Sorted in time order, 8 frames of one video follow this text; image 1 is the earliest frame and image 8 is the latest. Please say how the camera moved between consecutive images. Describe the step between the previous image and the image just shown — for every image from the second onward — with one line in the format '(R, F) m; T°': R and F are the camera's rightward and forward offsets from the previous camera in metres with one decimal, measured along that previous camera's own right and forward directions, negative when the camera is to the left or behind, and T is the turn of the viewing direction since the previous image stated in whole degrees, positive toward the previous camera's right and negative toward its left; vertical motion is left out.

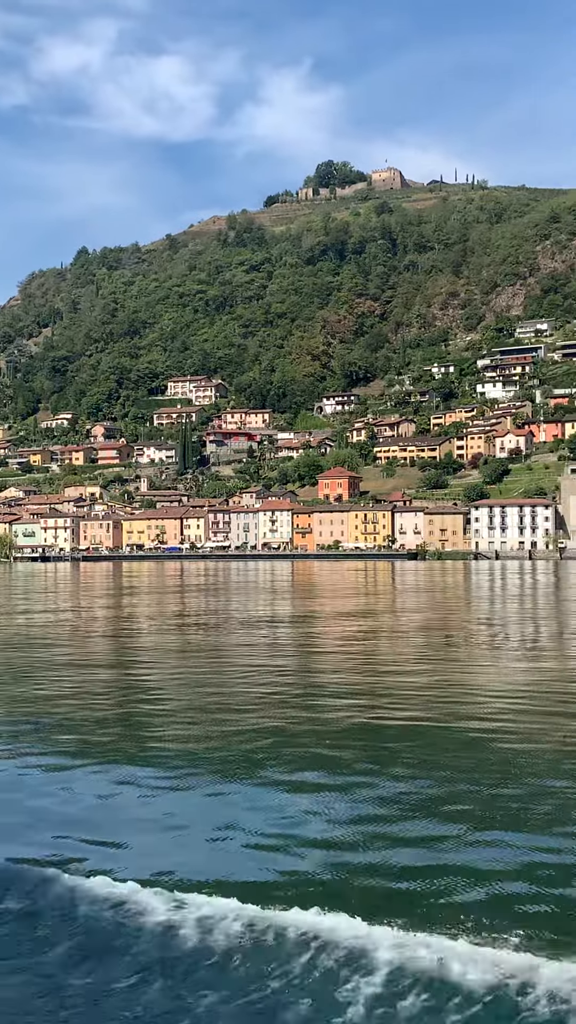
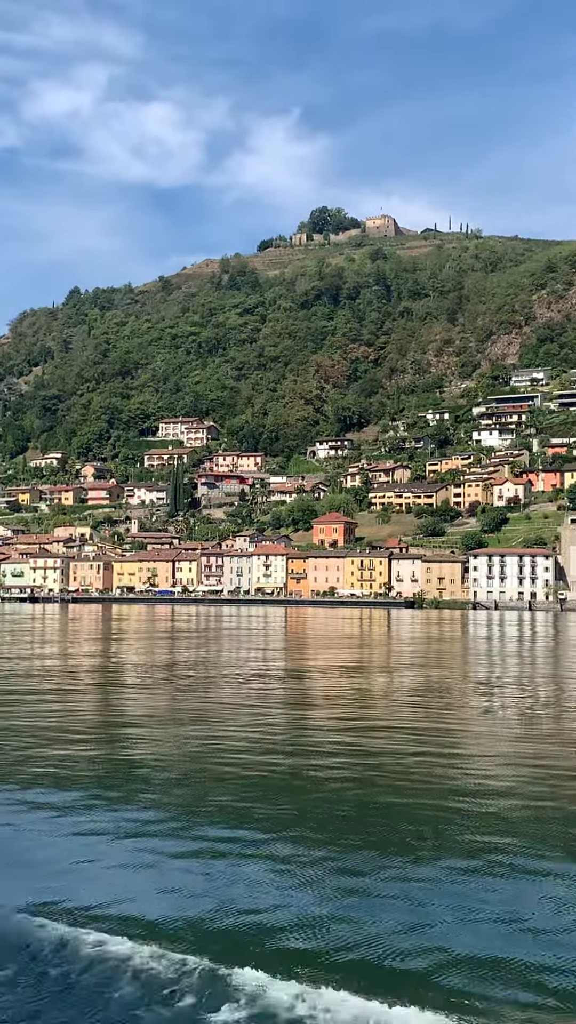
(-0.9, +1.4) m; +1°
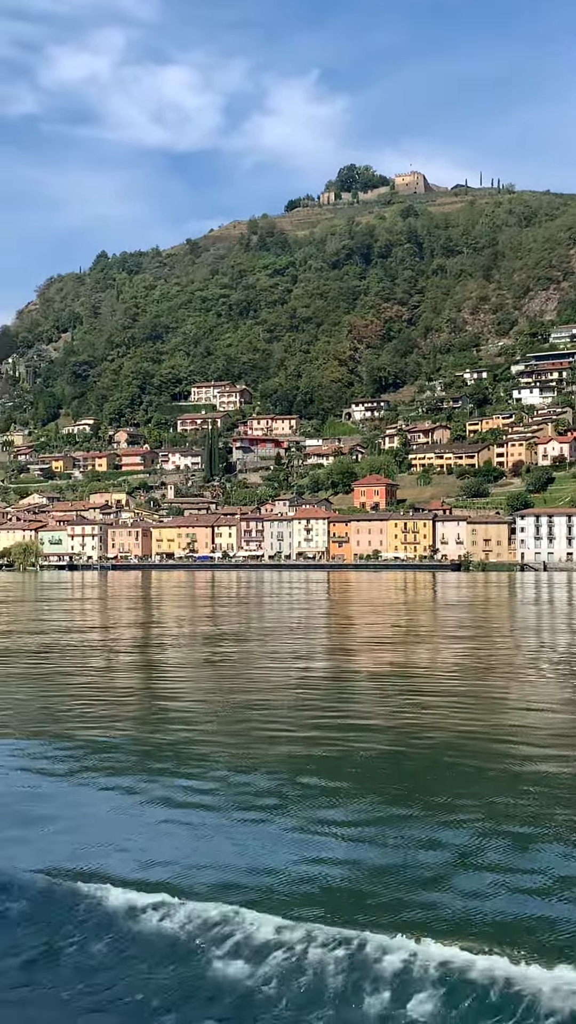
(-1.1, +1.3) m; -1°
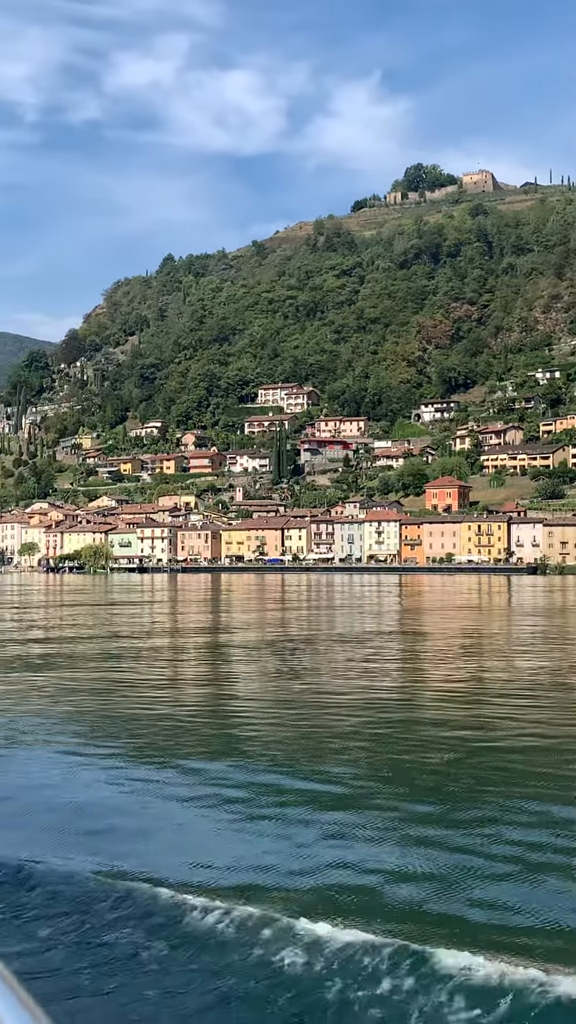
(-0.6, +1.0) m; -3°
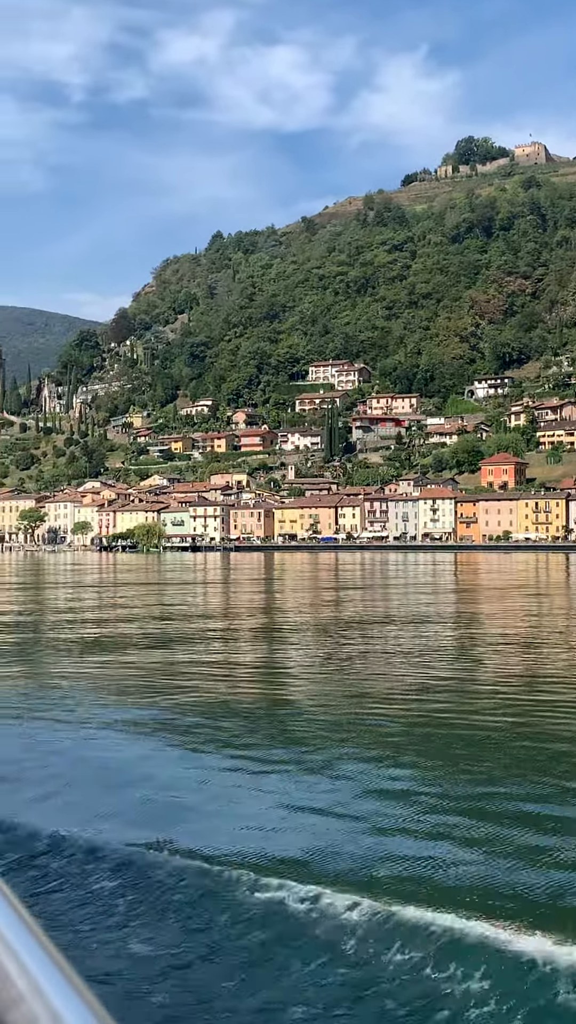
(-0.4, +0.8) m; -2°
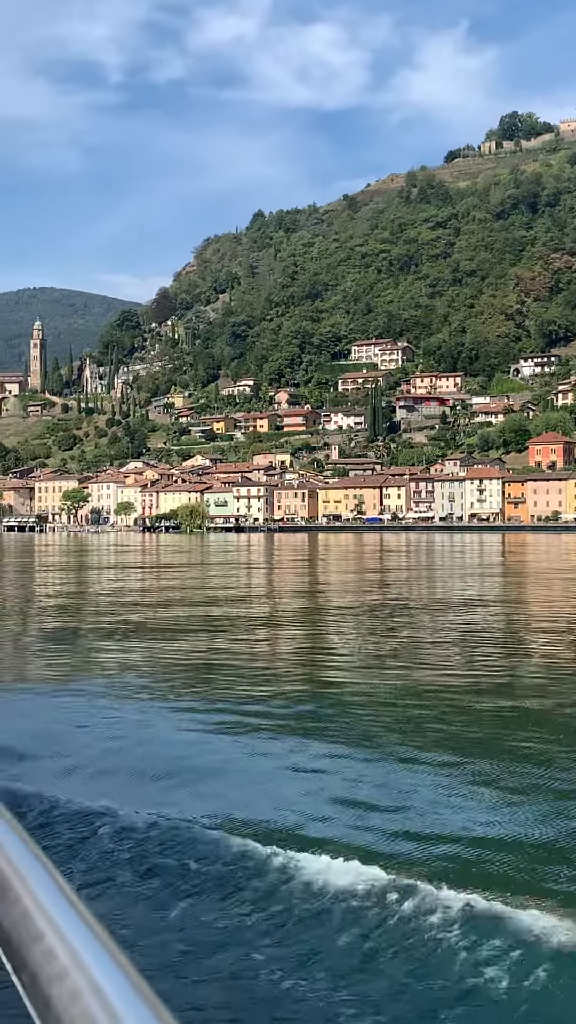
(-0.4, +0.8) m; -2°
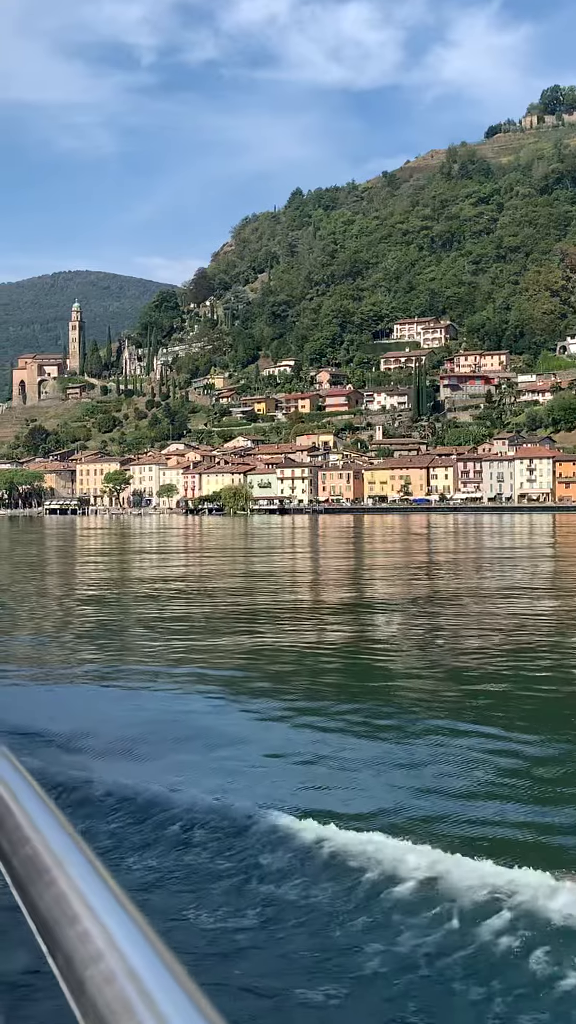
(-0.7, +1.3) m; -2°
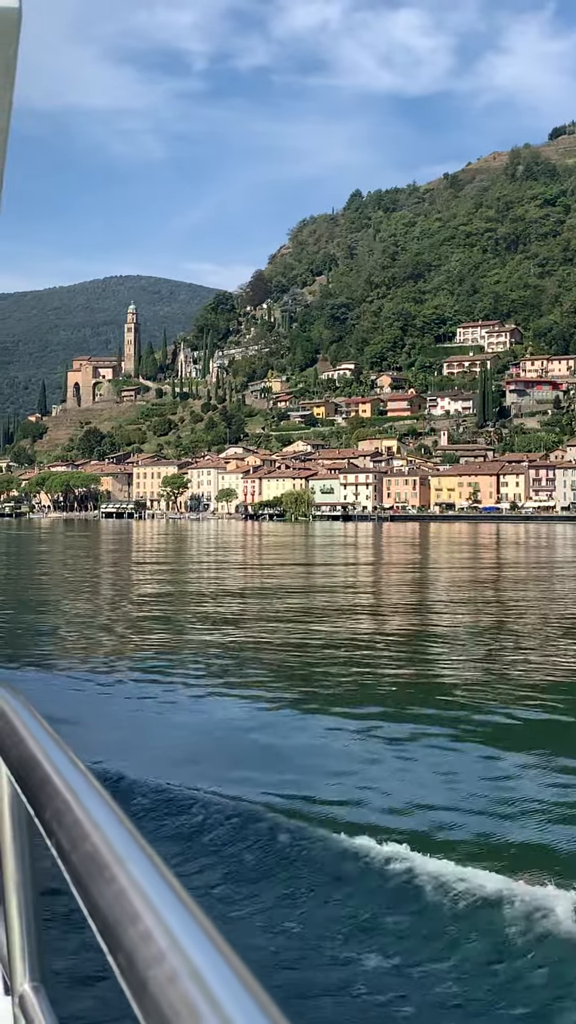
(-1.3, +2.7) m; -2°
